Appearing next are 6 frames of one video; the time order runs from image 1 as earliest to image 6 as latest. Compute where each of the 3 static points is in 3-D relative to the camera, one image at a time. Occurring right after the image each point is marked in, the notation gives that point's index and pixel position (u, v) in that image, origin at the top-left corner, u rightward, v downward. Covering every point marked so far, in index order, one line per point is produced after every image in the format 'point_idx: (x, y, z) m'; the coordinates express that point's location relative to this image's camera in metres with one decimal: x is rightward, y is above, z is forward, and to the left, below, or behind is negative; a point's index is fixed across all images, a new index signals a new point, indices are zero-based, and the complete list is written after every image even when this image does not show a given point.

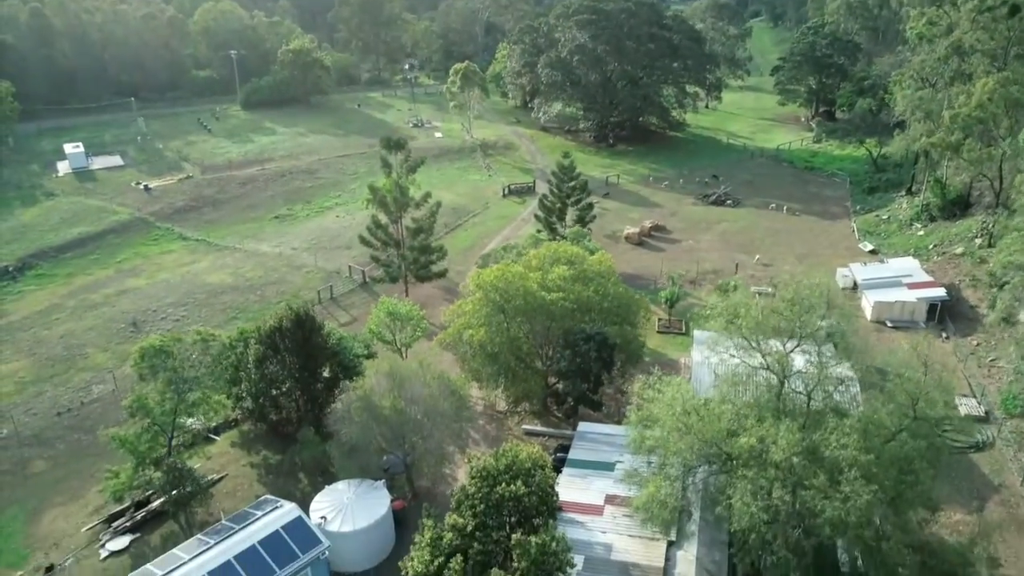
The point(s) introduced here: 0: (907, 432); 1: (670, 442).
0: (+10.4, -3.8, +18.9) m
1: (+4.4, -4.3, +20.1) m
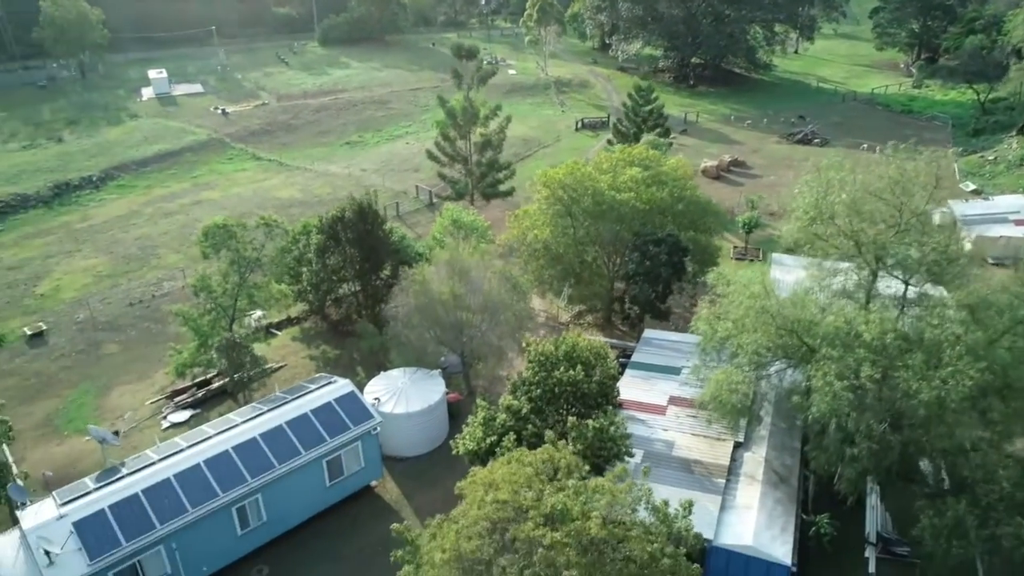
0: (+11.9, -0.9, +16.8) m
1: (+6.0, -1.1, +18.6) m
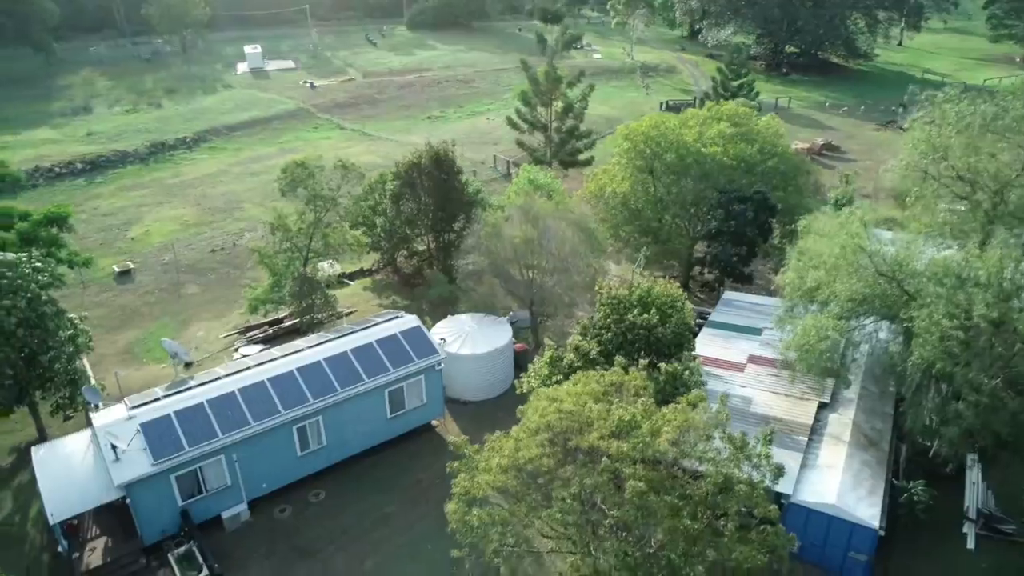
0: (+13.5, +0.1, +14.8) m
1: (+7.8, +0.2, +17.2) m
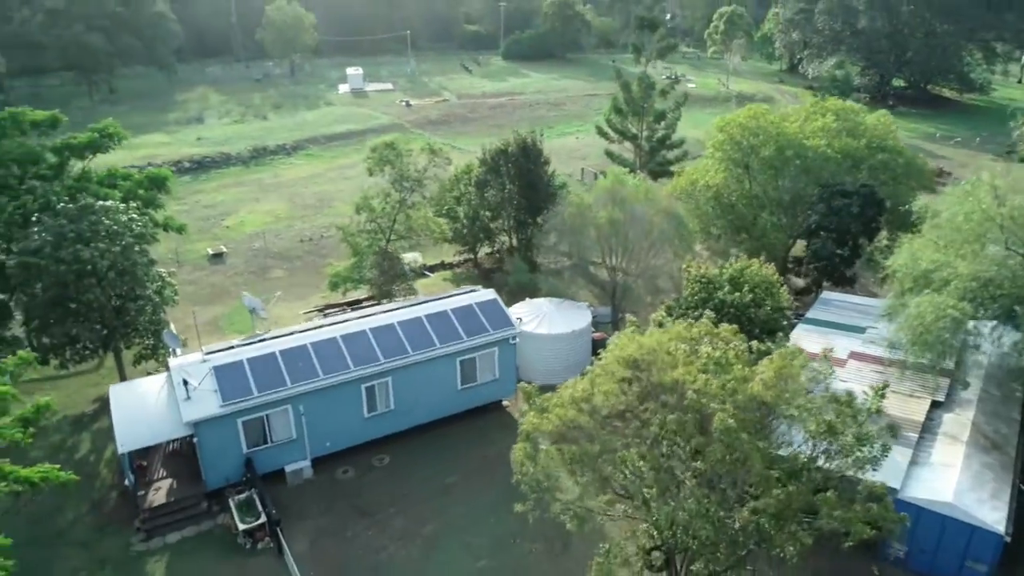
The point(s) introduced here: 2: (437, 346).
0: (+15.0, +0.4, +12.5) m
1: (+9.6, +0.7, +15.5) m
2: (-1.9, -1.5, +18.6) m
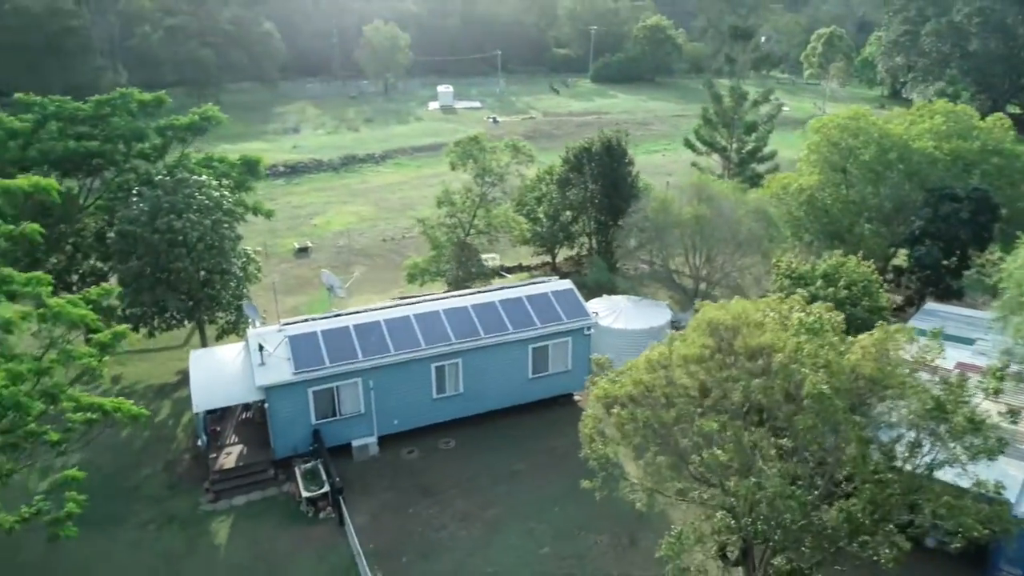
0: (+16.2, +0.3, +10.3) m
1: (+11.2, +0.7, +13.9) m
2: (-0.1, -1.1, +18.2) m
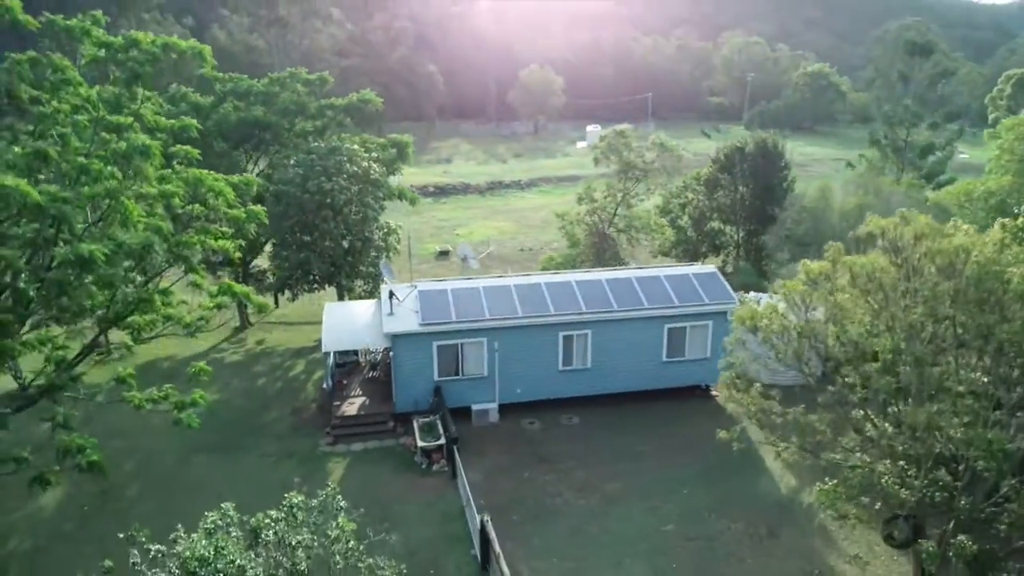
0: (+17.7, +0.6, +6.4) m
1: (+13.5, +1.0, +10.8) m
2: (+3.2, -0.5, +17.1) m
